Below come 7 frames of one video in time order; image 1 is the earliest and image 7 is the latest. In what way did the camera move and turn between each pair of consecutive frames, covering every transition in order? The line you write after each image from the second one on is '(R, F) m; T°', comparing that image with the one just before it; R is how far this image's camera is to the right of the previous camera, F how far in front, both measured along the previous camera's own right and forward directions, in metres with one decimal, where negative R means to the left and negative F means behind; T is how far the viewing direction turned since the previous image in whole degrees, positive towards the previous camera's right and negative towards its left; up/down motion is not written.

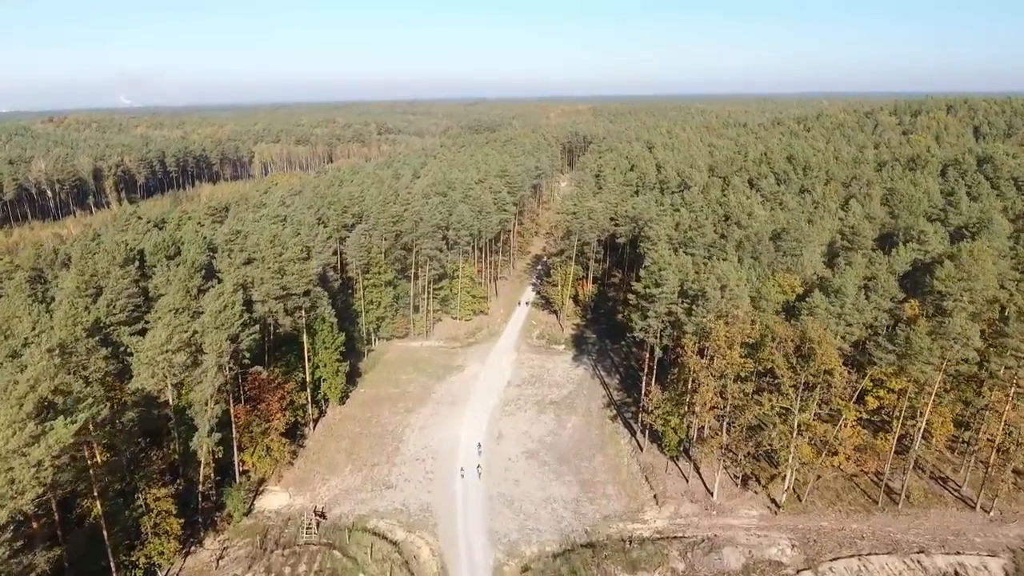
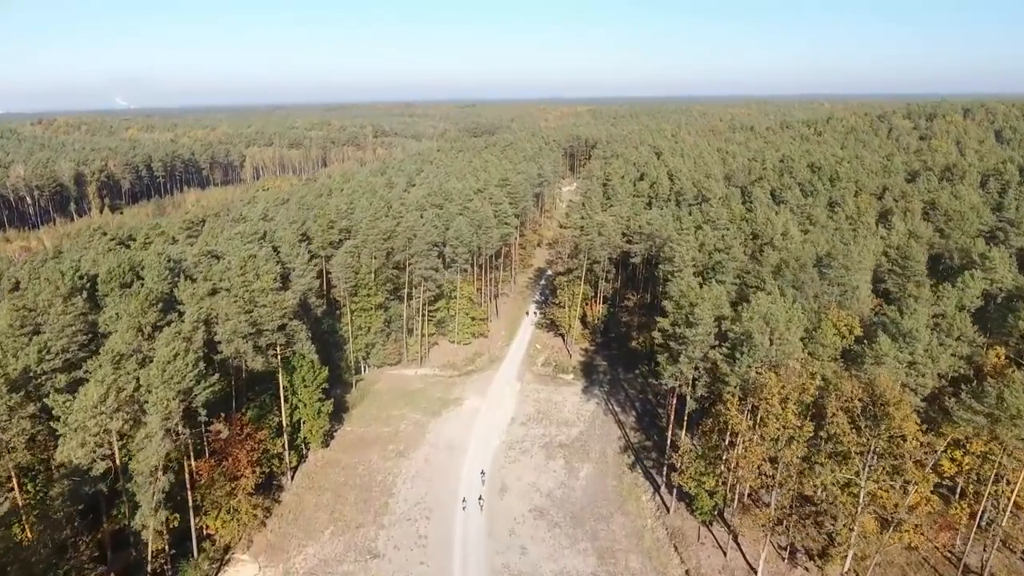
(-0.4, +4.5) m; 0°
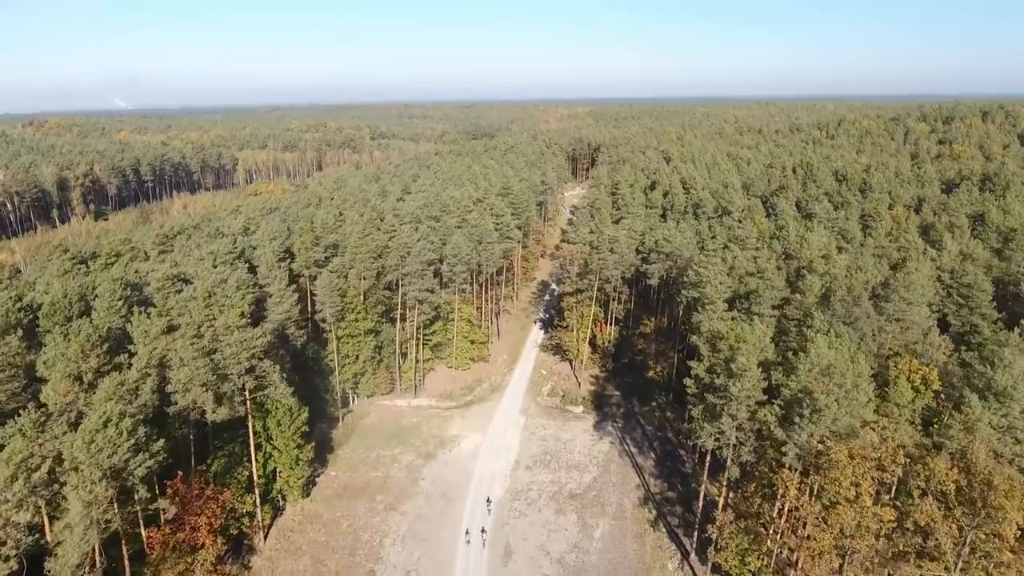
(-0.3, +4.2) m; 0°
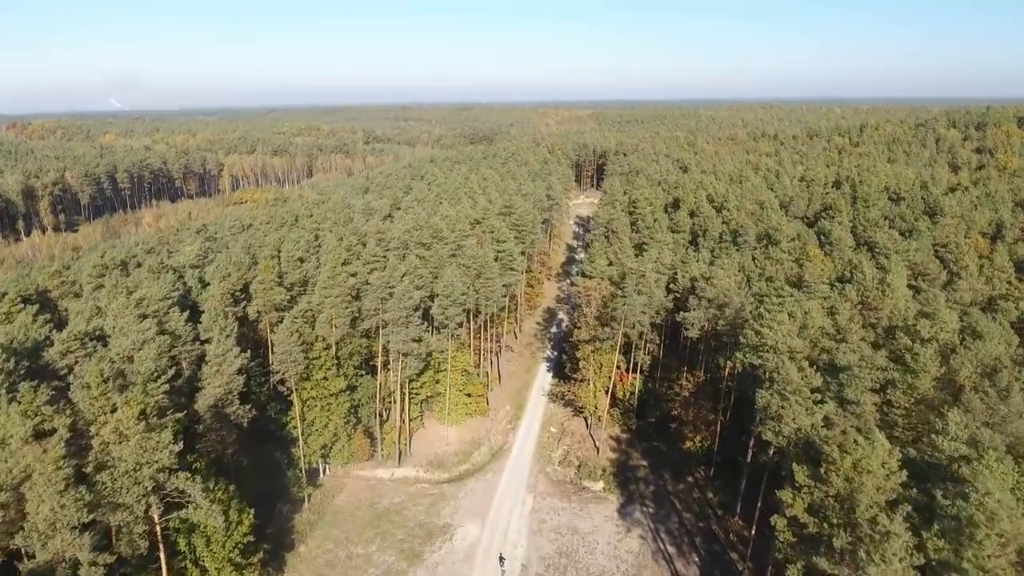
(-0.3, +7.4) m; 0°
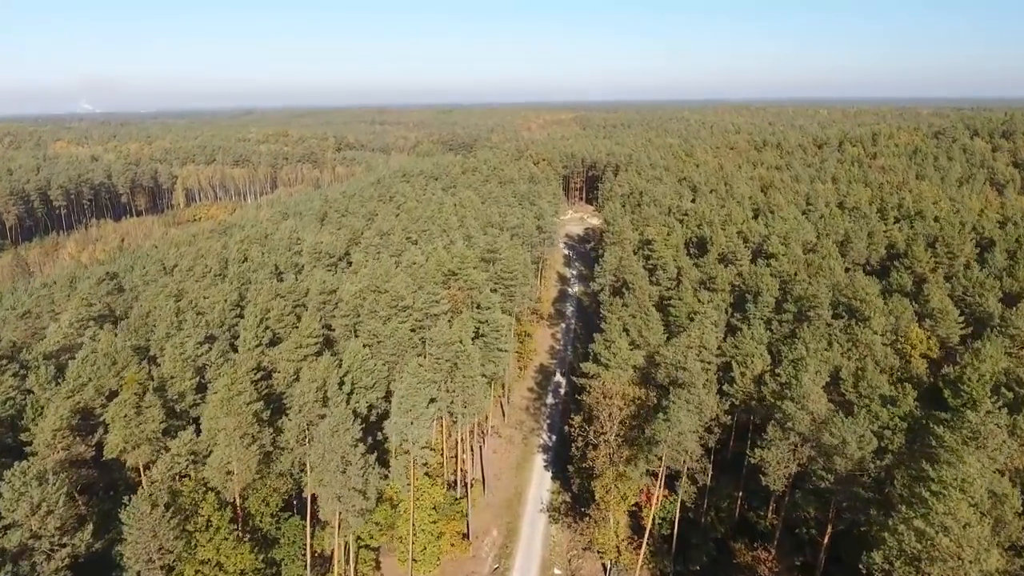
(-0.2, +10.7) m; +2°
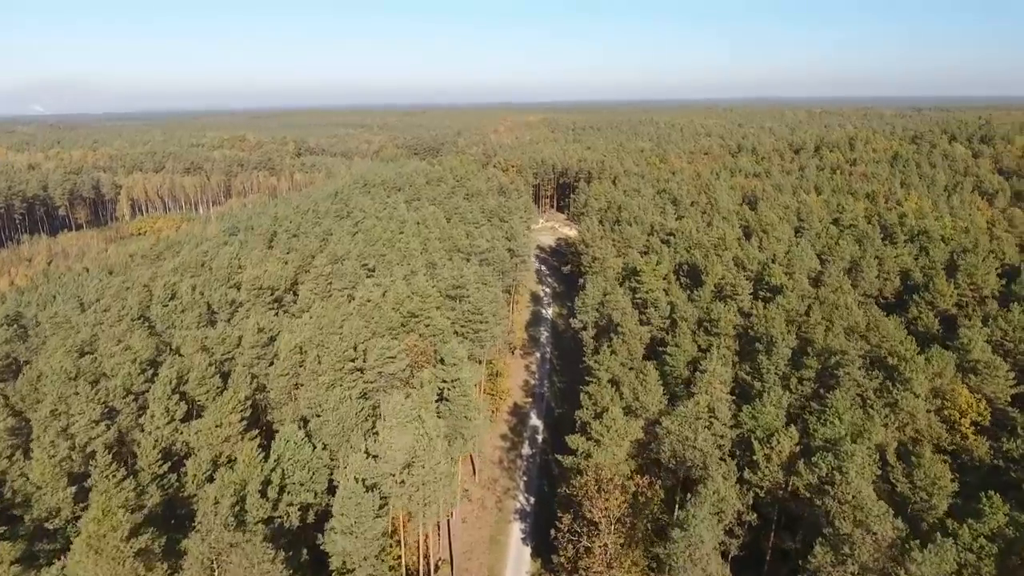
(0.0, +5.1) m; +3°
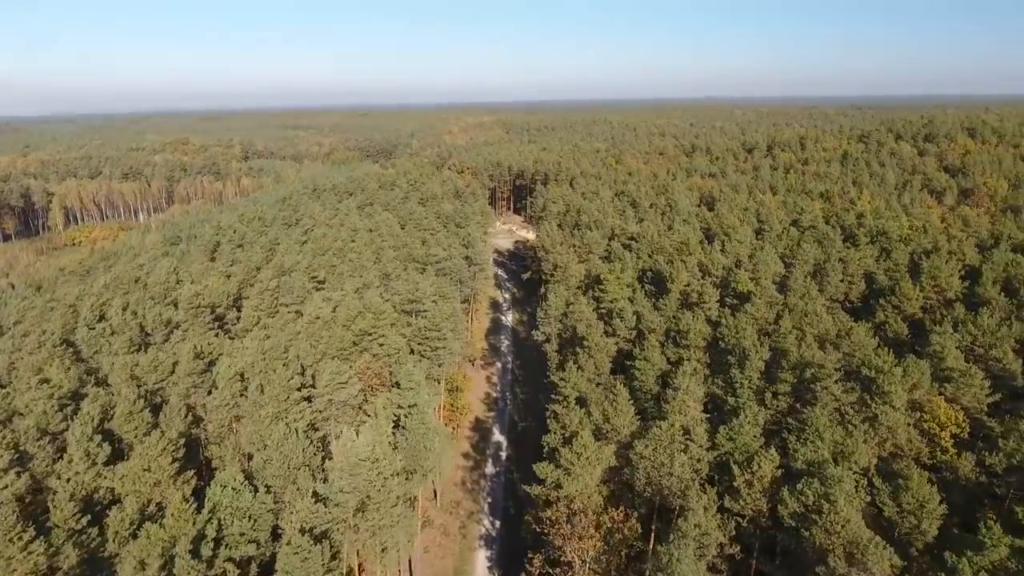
(-0.1, +1.7) m; +4°
